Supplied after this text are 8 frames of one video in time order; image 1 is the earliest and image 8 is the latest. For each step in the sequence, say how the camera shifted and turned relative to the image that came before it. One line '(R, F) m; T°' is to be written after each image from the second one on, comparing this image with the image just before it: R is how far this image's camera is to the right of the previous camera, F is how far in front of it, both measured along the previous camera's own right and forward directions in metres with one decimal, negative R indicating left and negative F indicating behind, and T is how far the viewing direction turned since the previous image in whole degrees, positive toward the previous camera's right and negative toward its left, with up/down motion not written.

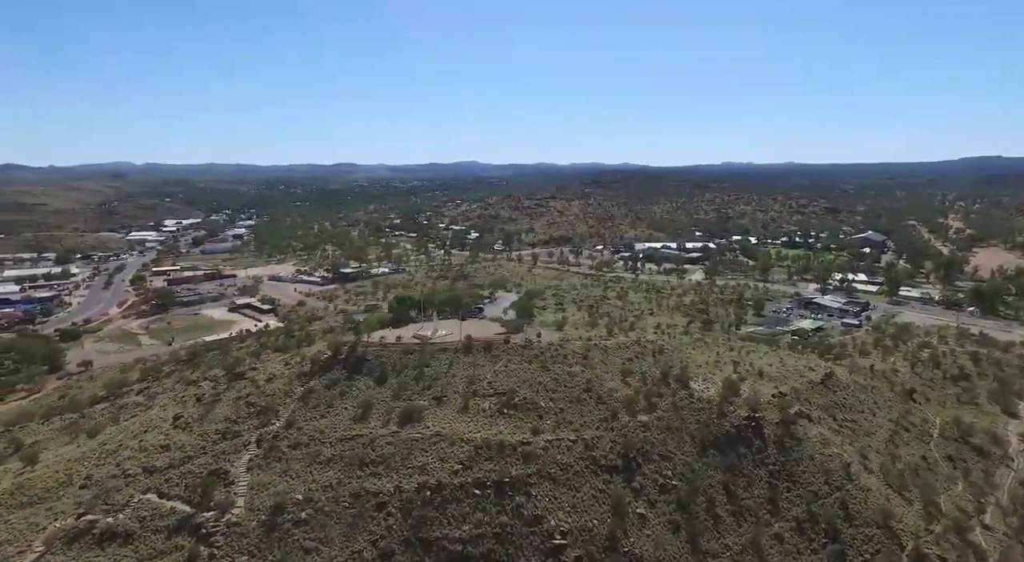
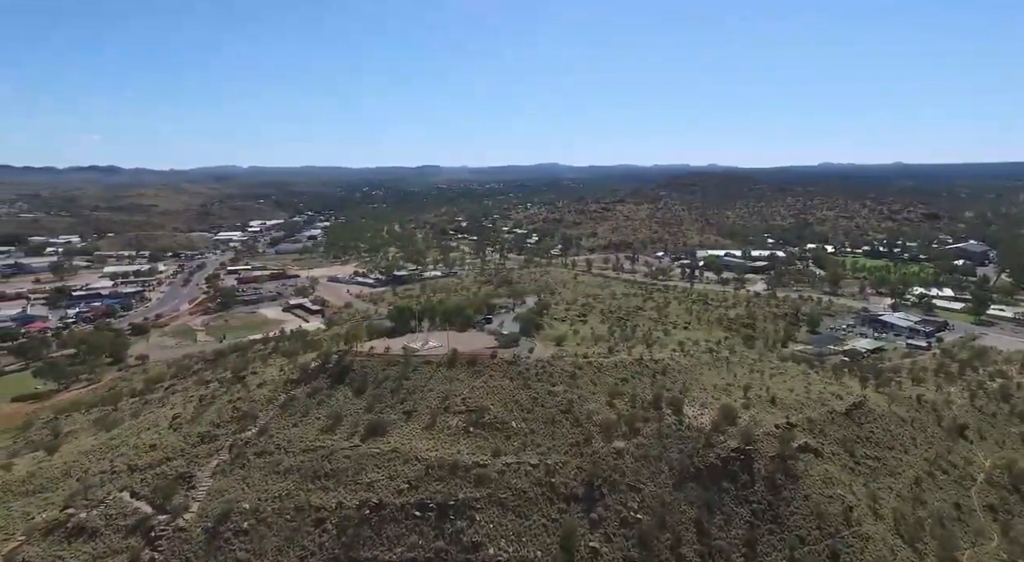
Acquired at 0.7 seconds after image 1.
(+3.1, +0.5) m; -7°
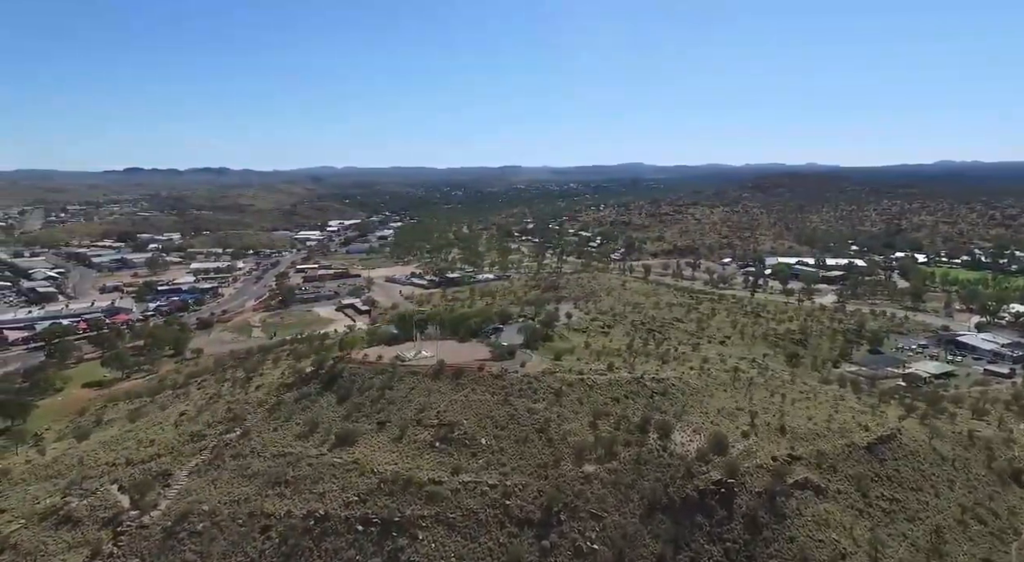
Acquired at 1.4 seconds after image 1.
(+3.1, +0.5) m; -8°
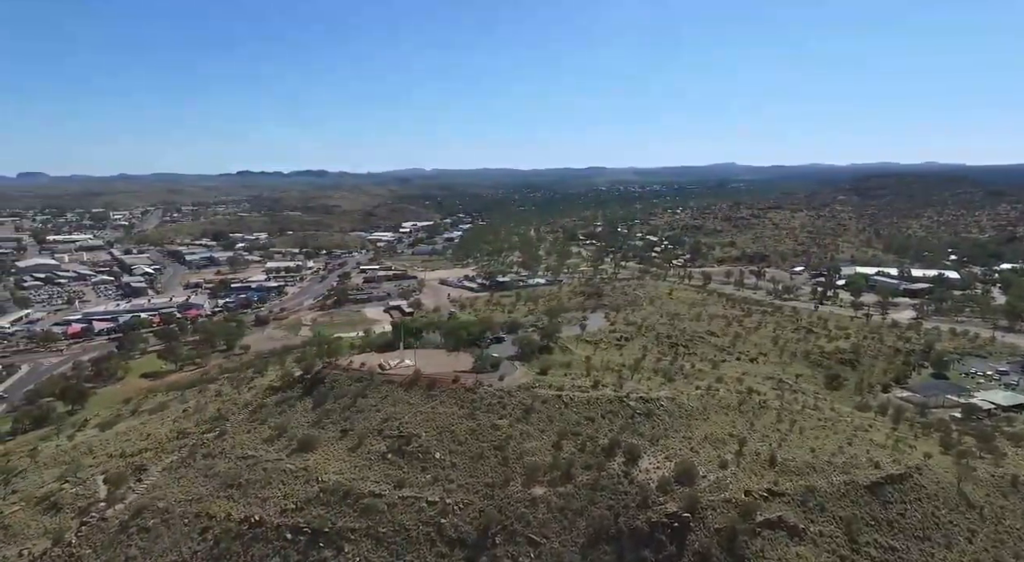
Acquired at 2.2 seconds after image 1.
(+3.7, +0.5) m; -8°
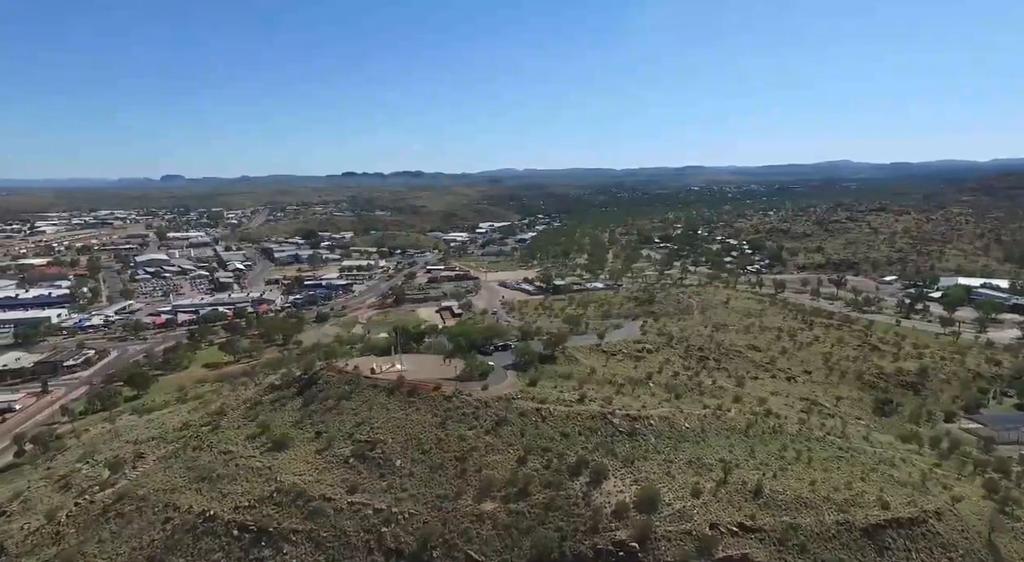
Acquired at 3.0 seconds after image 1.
(+3.7, +0.5) m; -9°
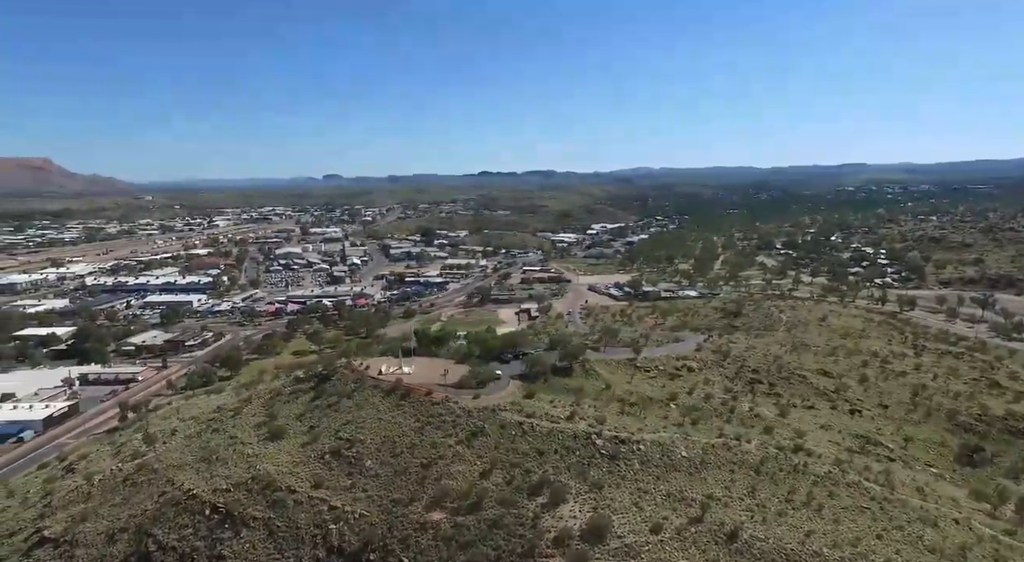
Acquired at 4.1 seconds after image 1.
(+4.8, +0.6) m; -12°
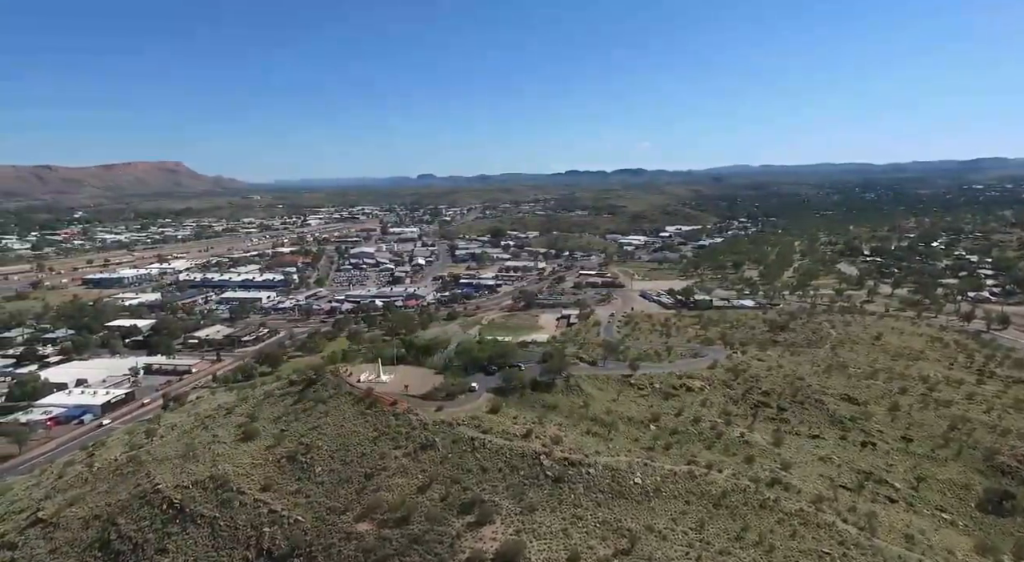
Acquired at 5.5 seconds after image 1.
(+4.5, +0.3) m; -8°
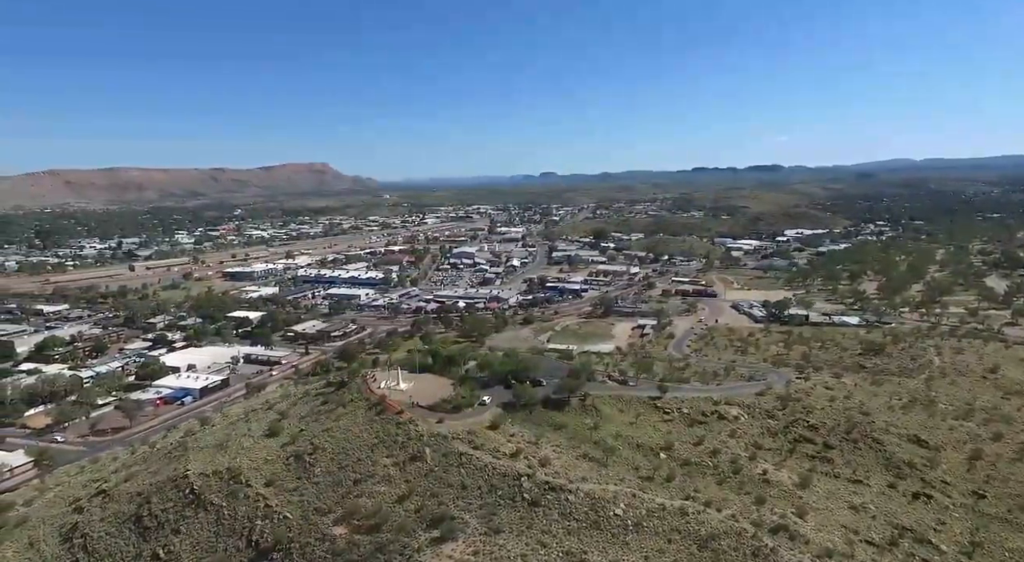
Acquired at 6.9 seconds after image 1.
(+4.3, +0.3) m; -11°
